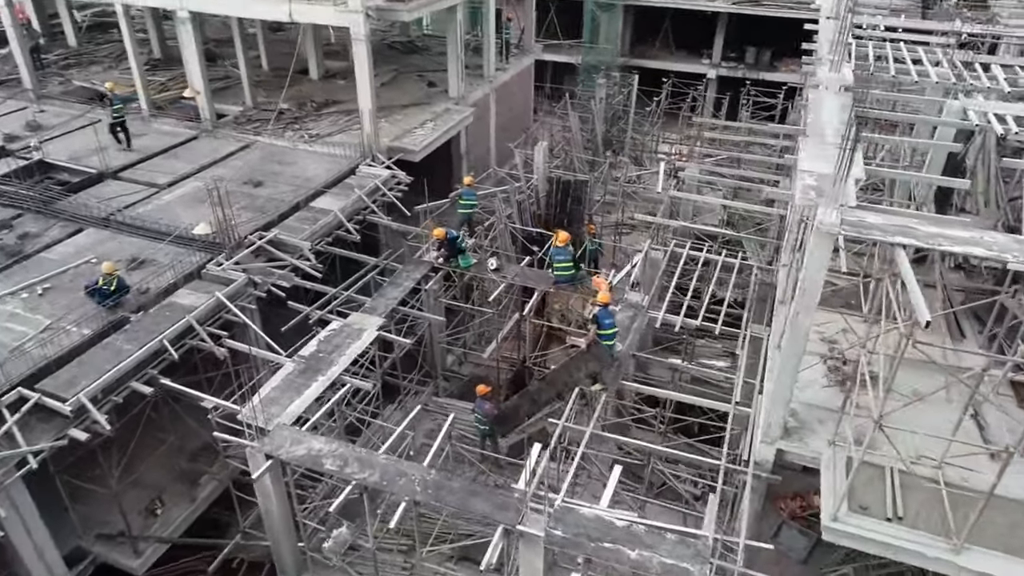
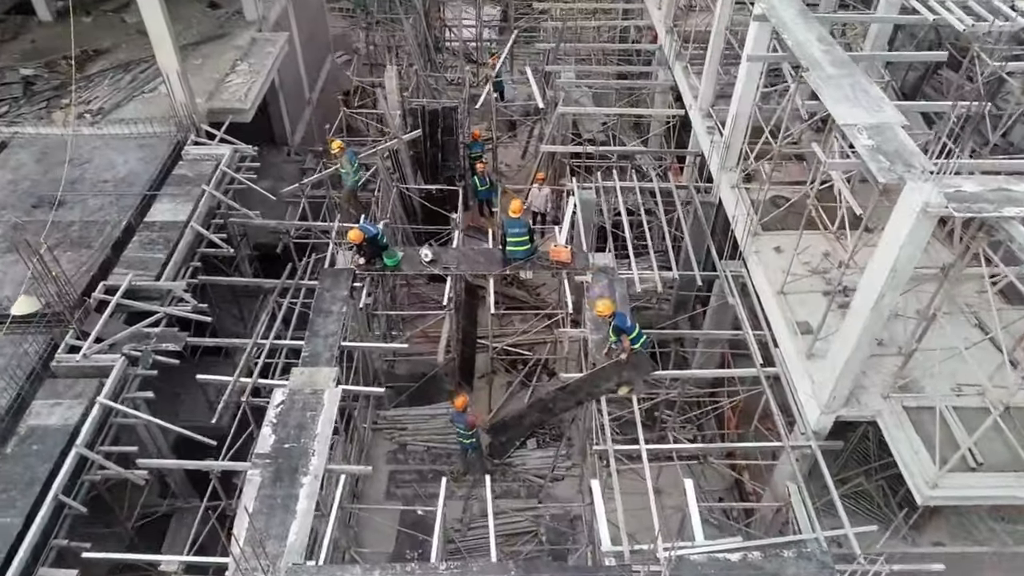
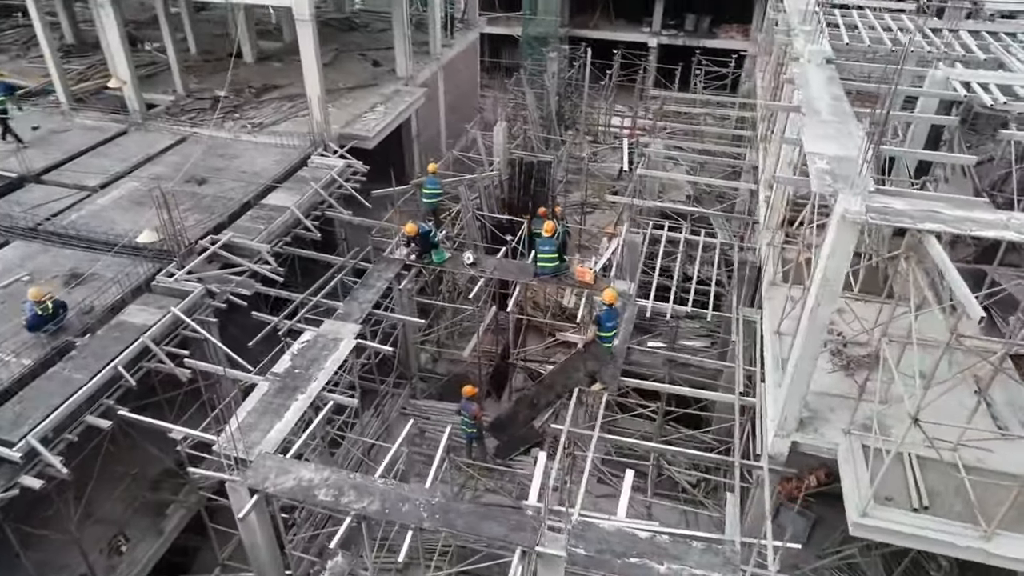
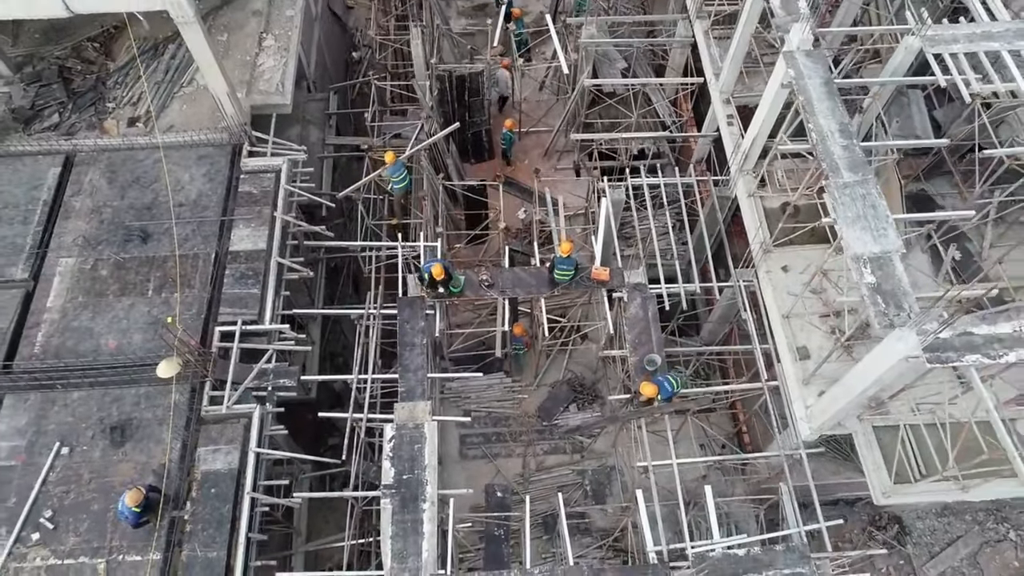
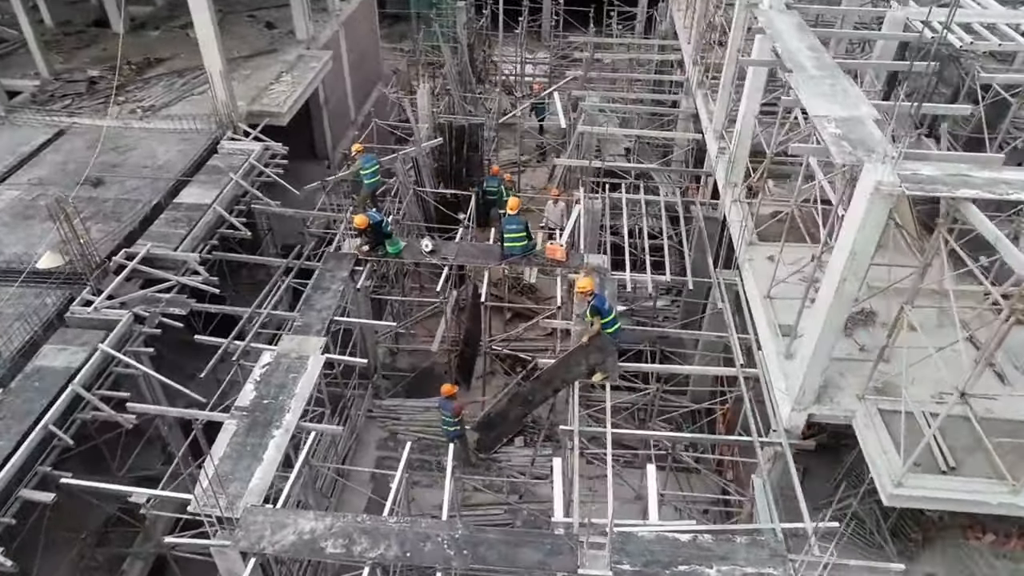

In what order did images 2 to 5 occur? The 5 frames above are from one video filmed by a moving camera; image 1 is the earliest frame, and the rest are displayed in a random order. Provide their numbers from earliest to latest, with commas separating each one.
3, 5, 2, 4
